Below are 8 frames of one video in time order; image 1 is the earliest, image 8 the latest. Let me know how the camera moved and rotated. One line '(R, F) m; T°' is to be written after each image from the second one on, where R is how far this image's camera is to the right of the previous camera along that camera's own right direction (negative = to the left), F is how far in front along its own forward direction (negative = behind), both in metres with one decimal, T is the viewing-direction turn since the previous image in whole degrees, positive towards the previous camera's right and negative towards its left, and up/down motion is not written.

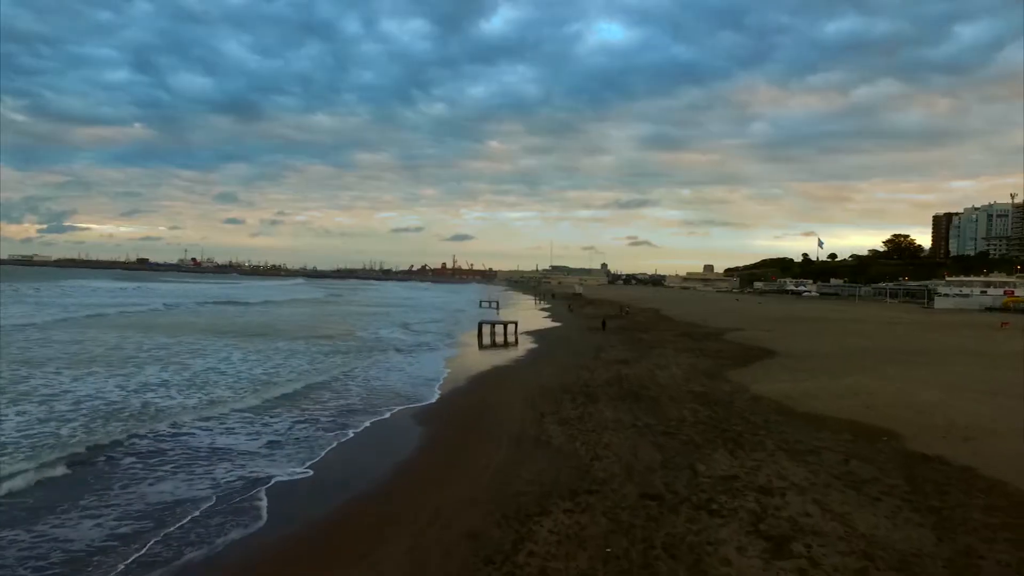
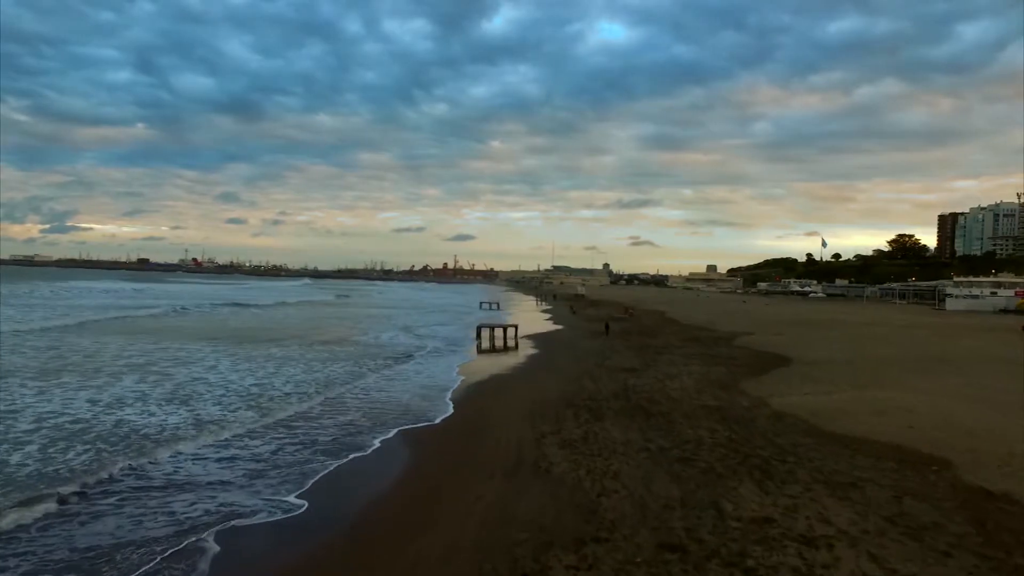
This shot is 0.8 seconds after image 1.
(+0.1, +1.0) m; 0°
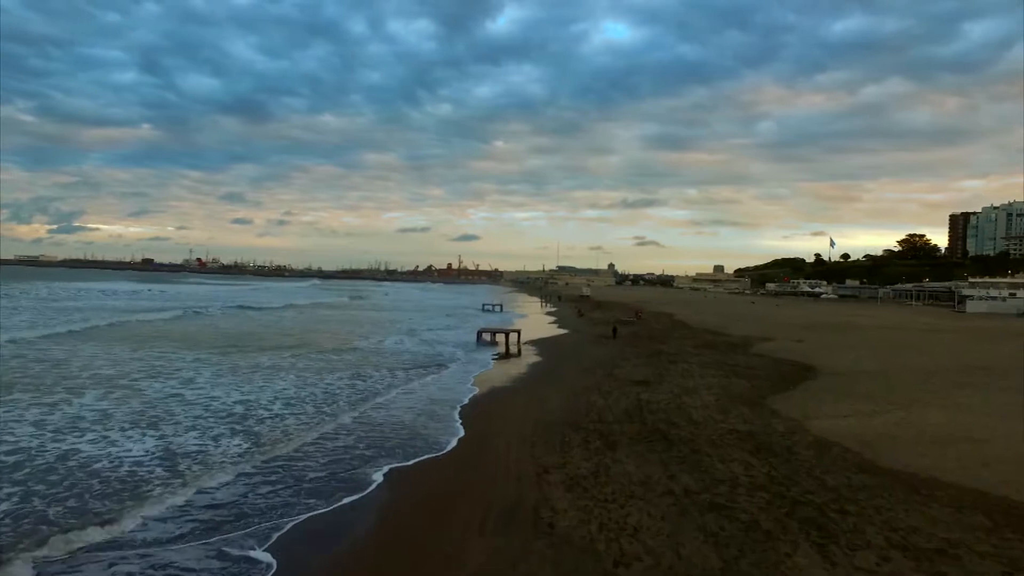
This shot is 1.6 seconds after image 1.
(+0.1, +1.4) m; 0°
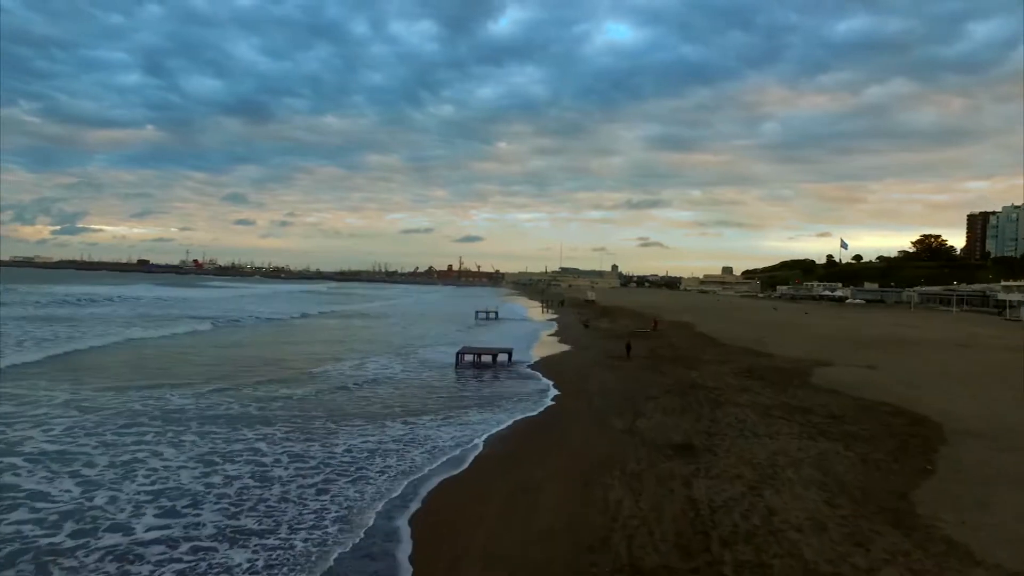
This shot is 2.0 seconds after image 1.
(+0.3, +4.5) m; 0°
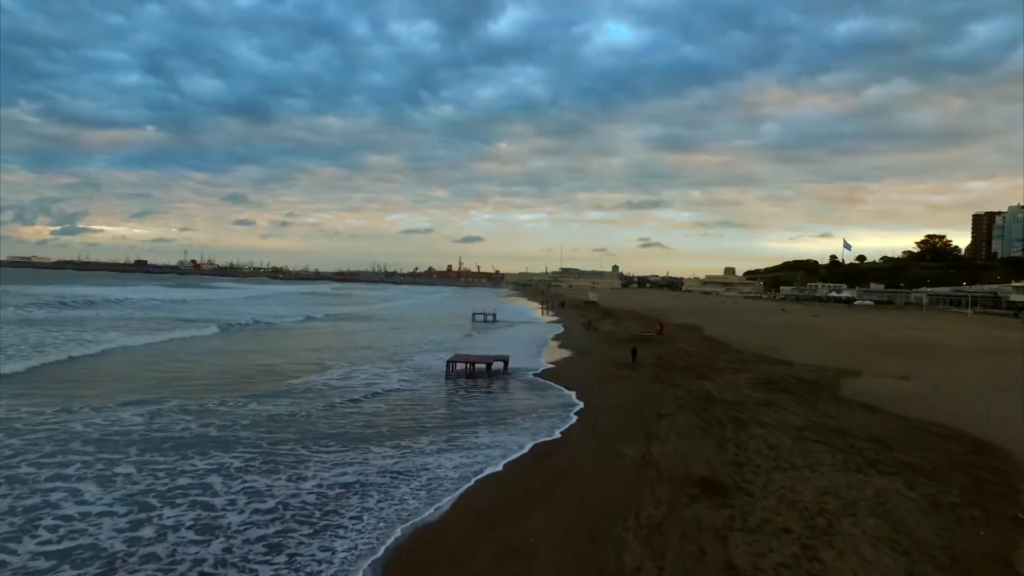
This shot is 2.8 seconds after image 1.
(+0.1, +1.5) m; 0°
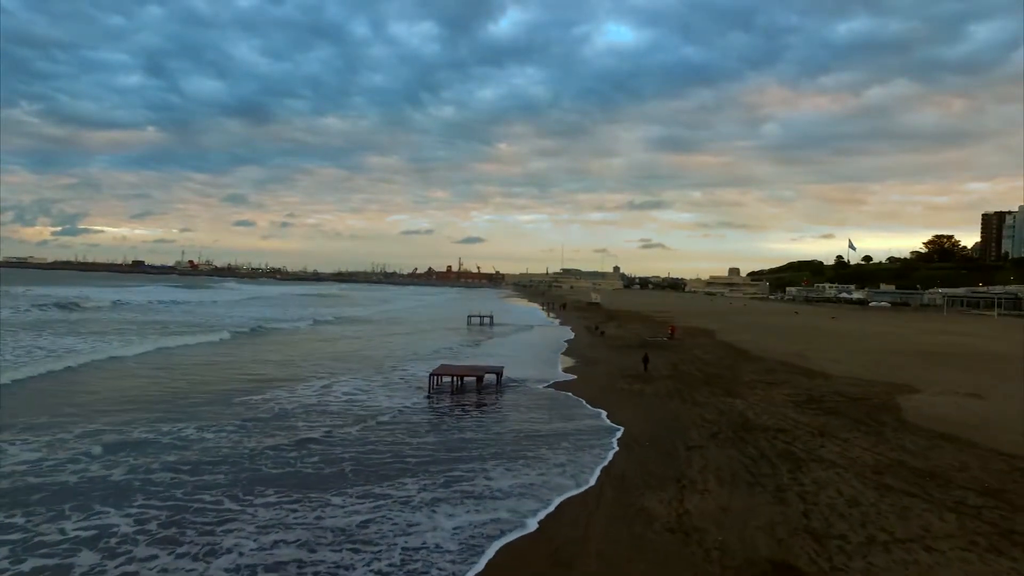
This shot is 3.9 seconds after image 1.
(+0.1, +2.3) m; 0°
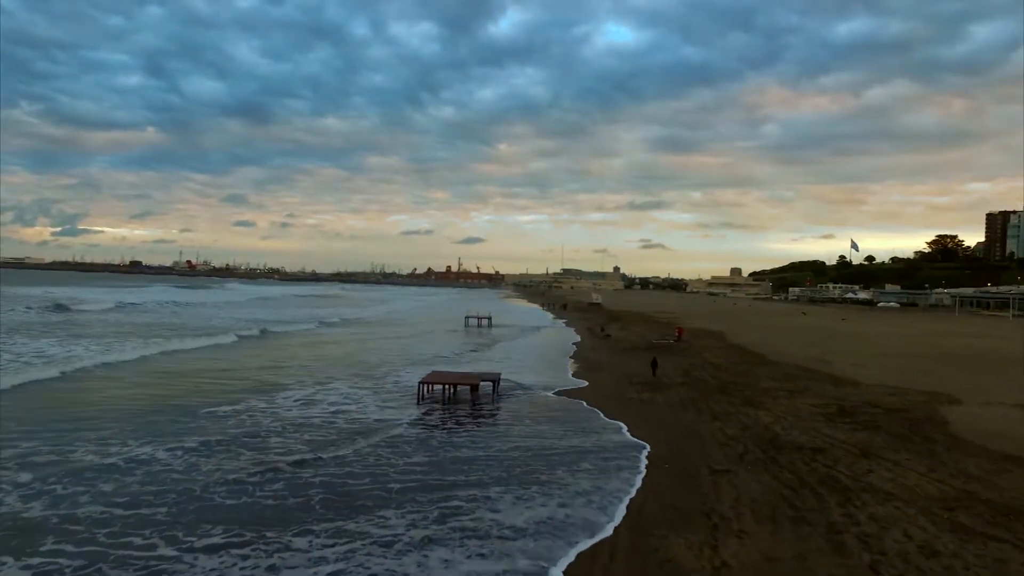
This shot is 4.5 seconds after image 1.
(0.0, +1.3) m; 0°
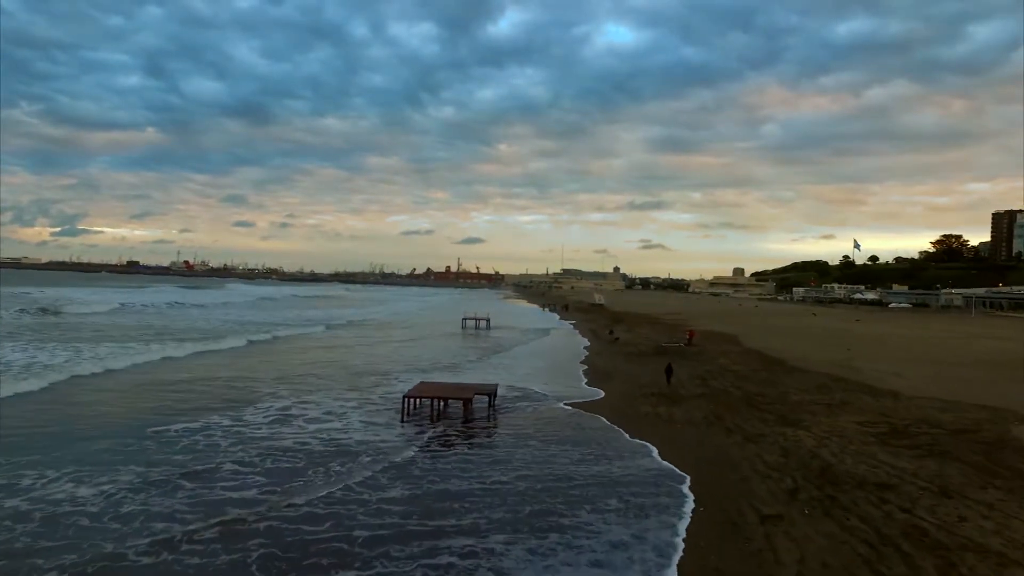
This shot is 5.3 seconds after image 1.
(0.0, +1.6) m; 0°
